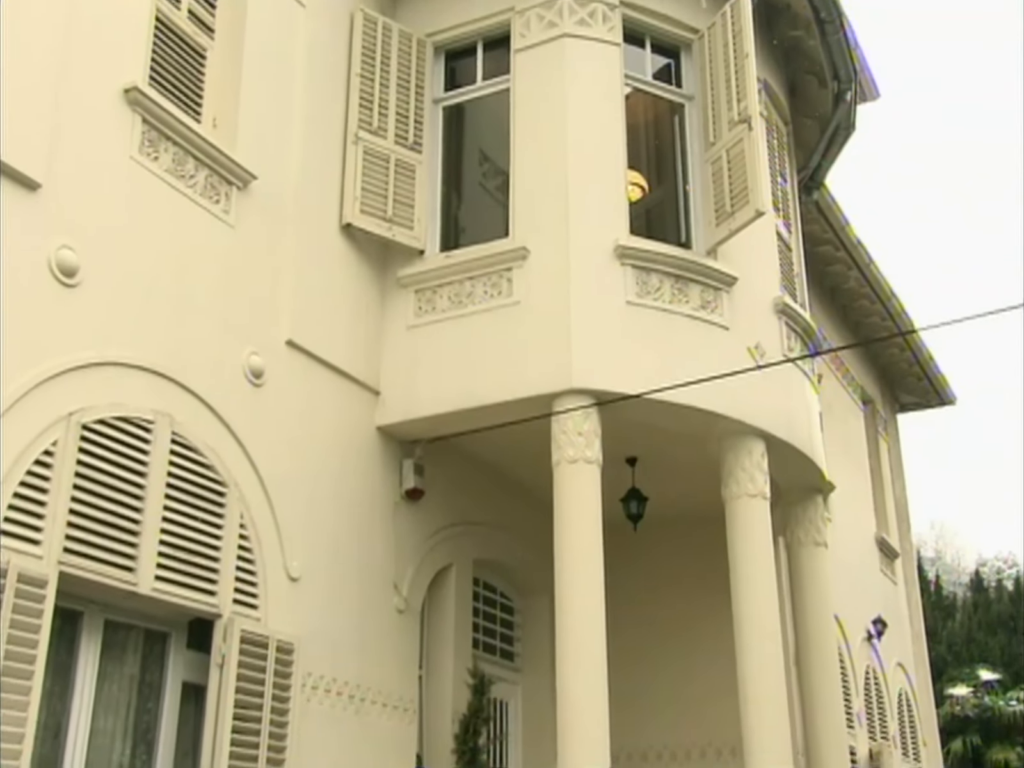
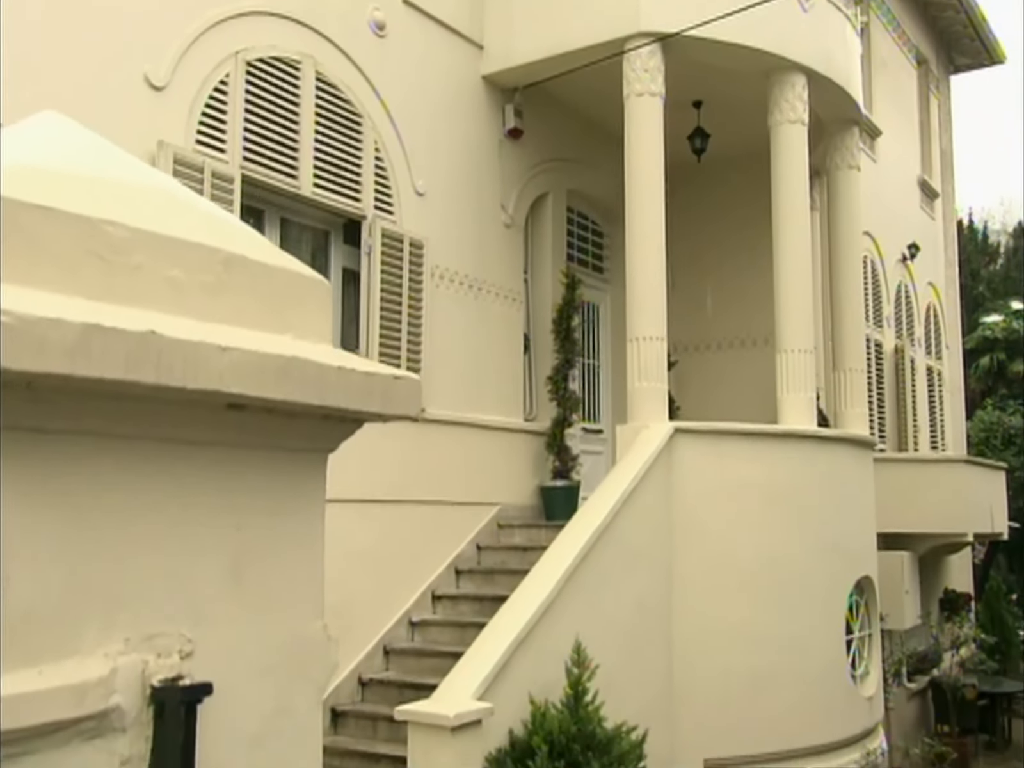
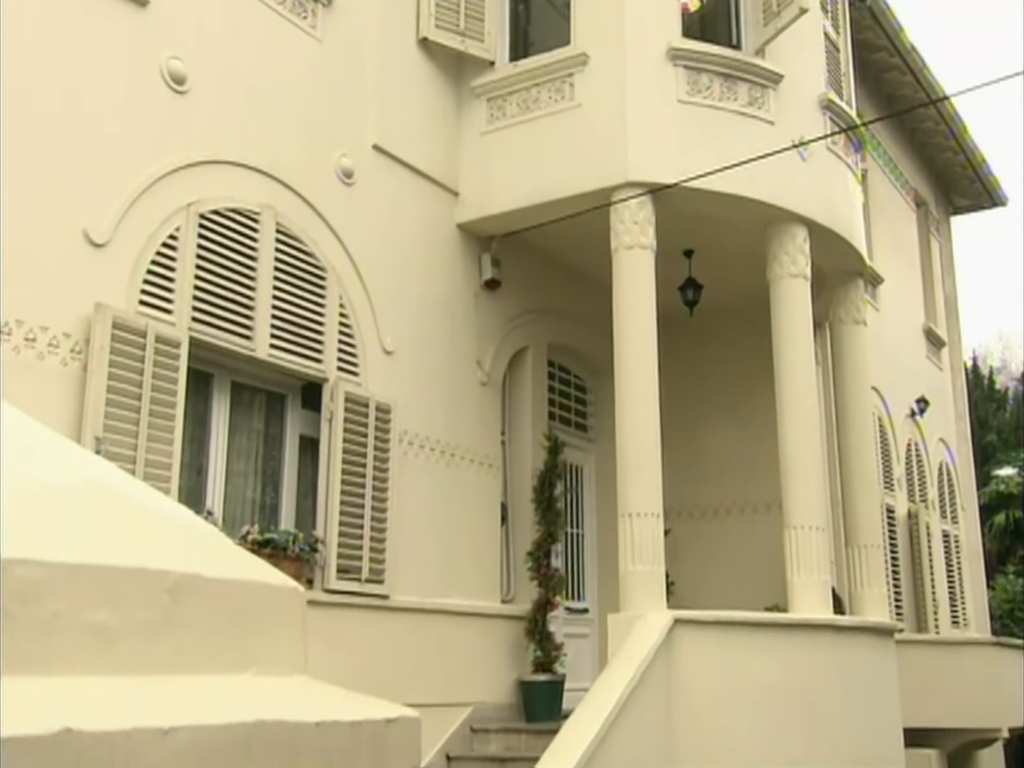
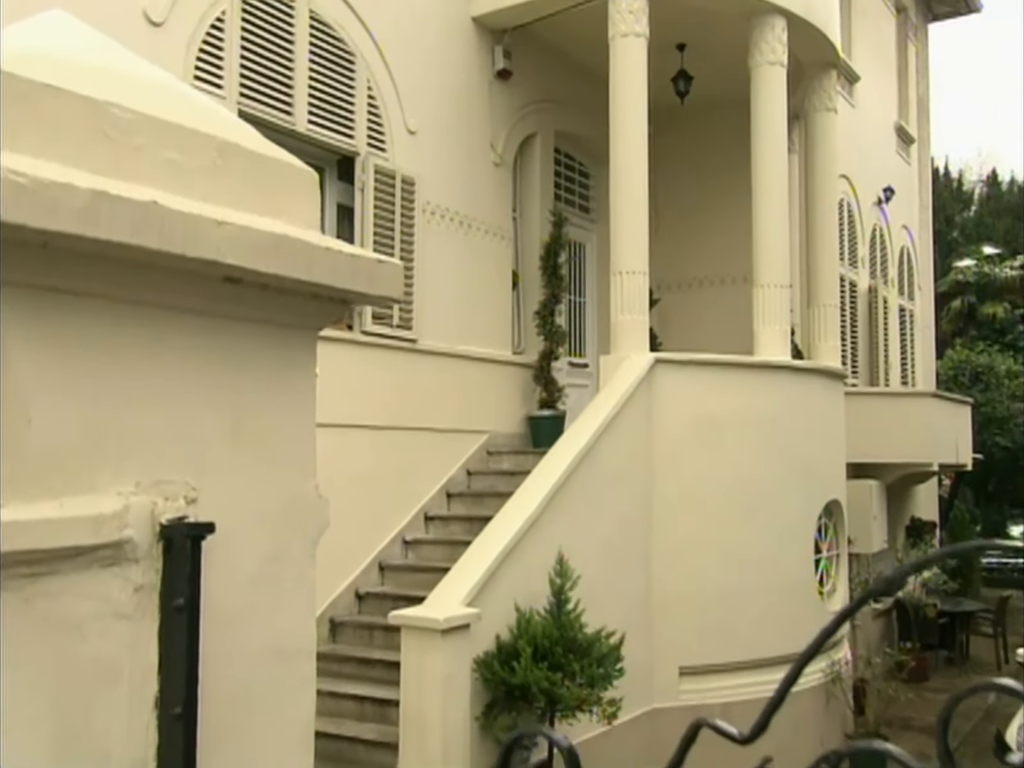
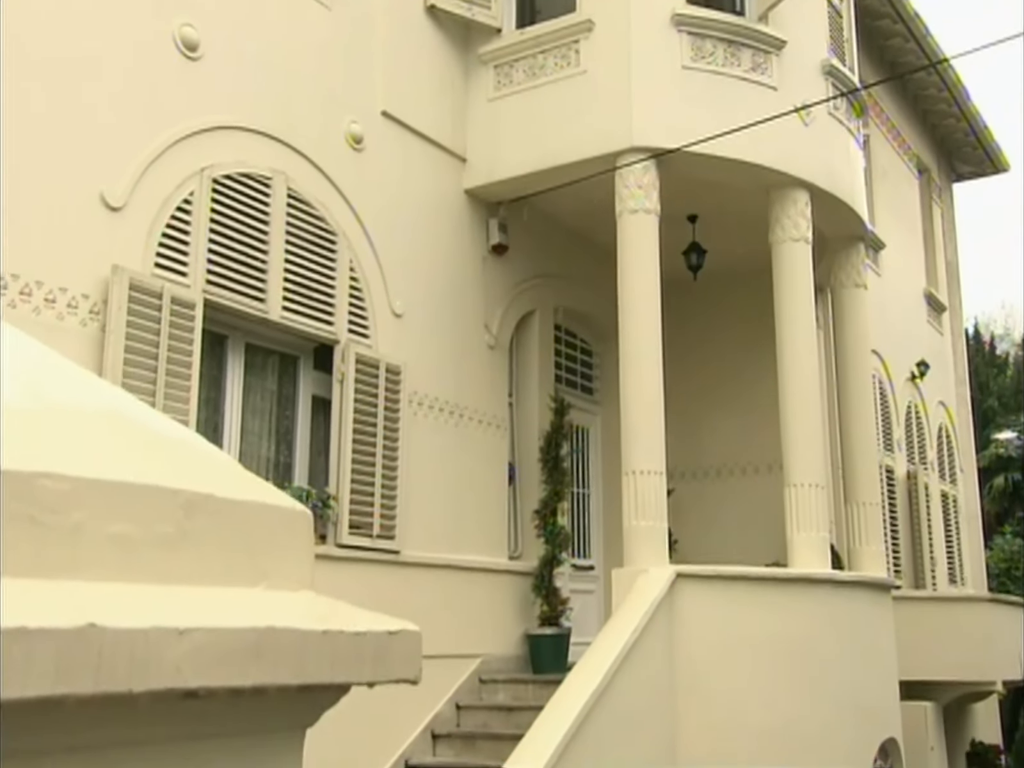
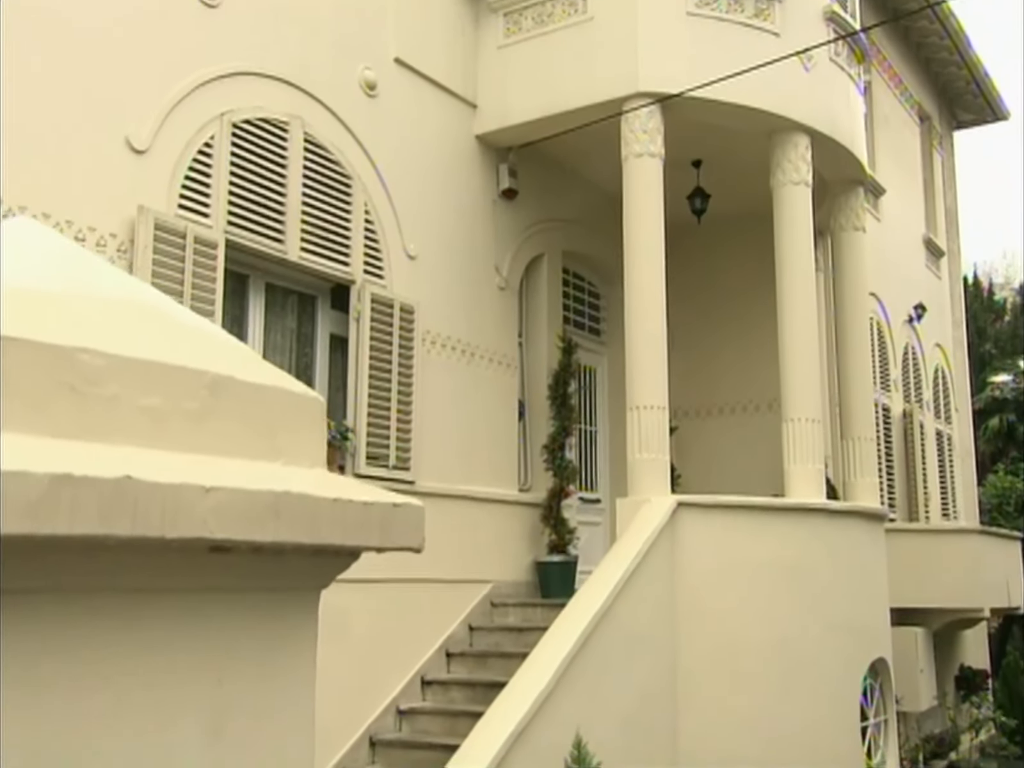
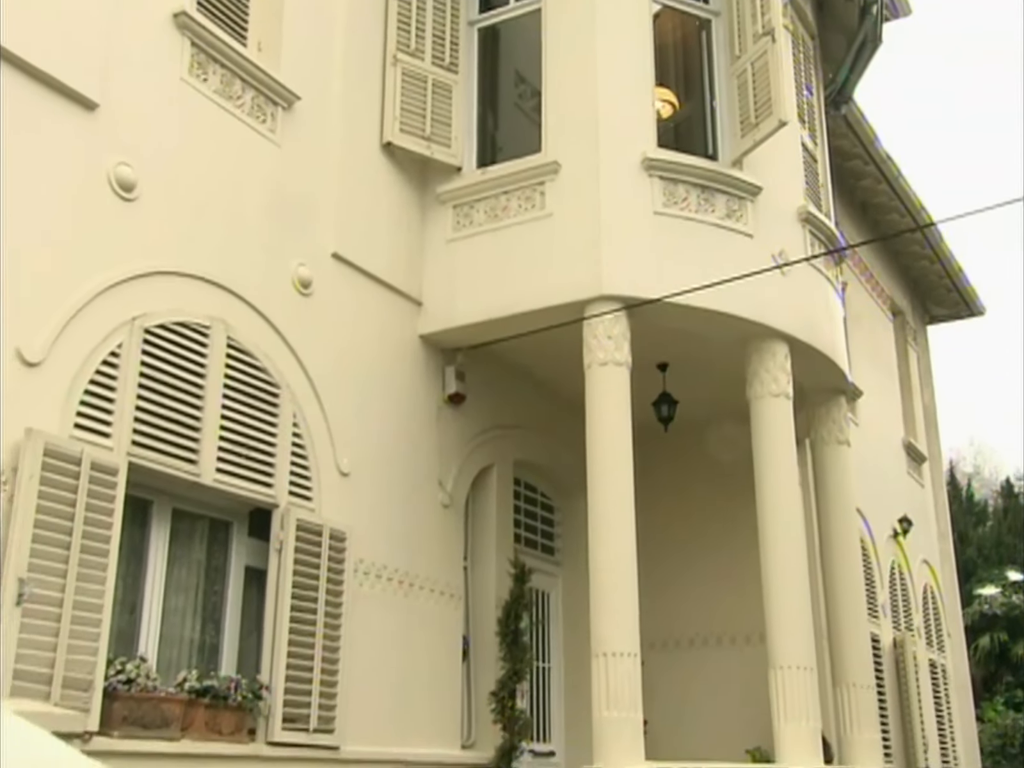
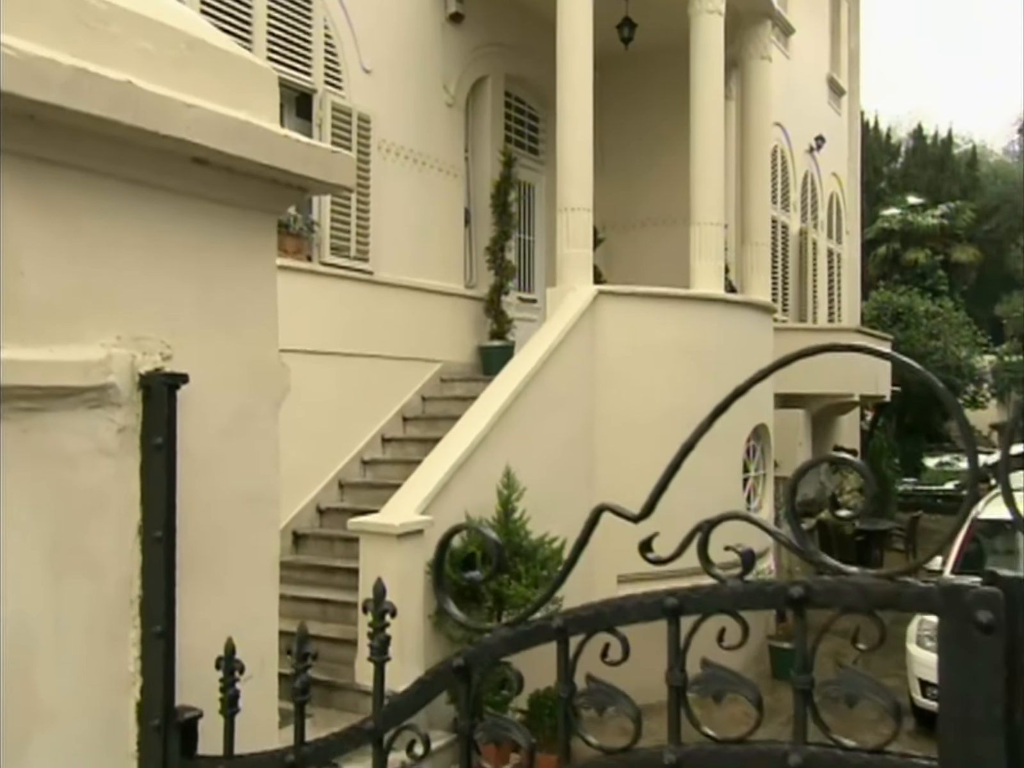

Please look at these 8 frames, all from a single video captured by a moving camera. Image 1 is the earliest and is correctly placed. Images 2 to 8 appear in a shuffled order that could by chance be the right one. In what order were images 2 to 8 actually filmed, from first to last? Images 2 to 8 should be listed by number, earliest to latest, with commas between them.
7, 3, 5, 6, 2, 4, 8
